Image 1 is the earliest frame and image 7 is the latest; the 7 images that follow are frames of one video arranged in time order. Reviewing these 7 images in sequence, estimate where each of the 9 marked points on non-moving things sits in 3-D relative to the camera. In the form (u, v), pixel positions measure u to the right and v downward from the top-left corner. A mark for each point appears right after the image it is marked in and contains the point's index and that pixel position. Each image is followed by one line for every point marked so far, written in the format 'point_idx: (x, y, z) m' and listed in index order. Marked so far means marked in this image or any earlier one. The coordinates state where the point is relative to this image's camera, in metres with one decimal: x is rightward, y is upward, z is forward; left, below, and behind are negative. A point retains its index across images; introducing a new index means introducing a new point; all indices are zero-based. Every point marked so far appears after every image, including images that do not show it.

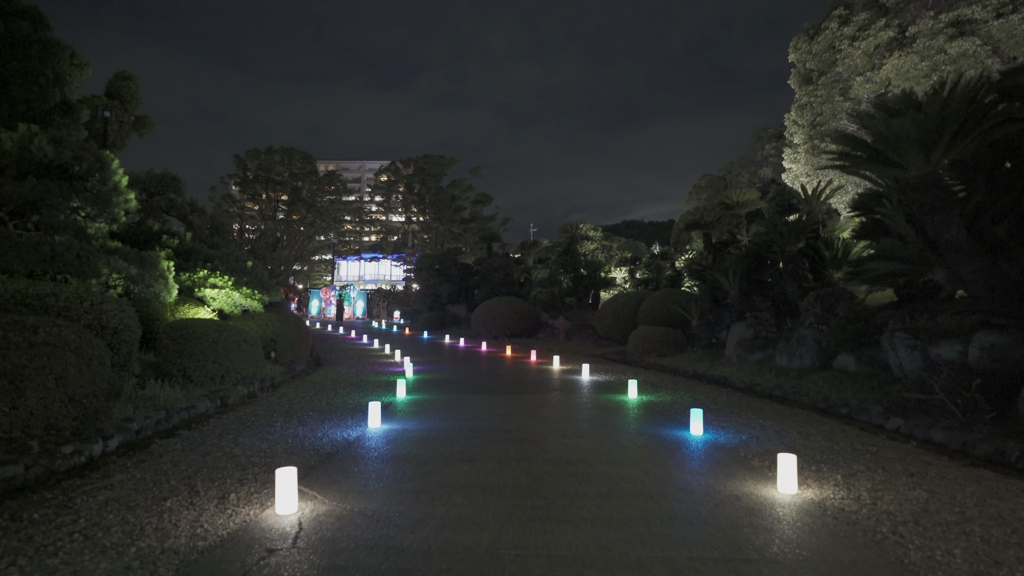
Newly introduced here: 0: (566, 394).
0: (+1.0, -2.0, +10.6) m
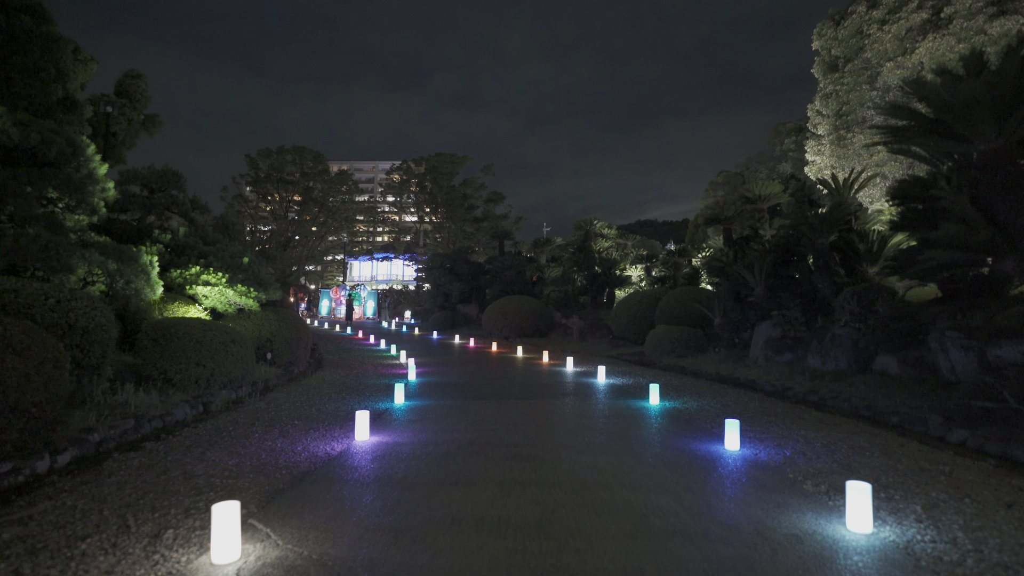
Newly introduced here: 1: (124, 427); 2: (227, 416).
0: (+1.2, -1.9, +9.6) m
1: (-4.9, -1.8, +7.1) m
2: (-4.3, -1.9, +8.4) m
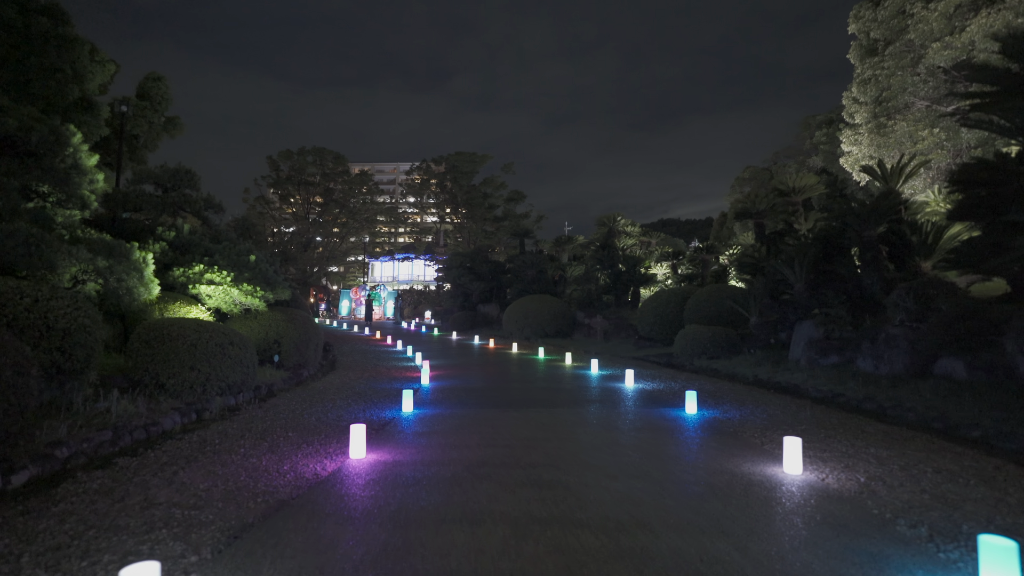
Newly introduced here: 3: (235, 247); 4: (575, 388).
0: (+1.5, -1.9, +8.6) m
1: (-4.7, -1.7, +6.3) m
2: (-4.1, -1.9, +7.7) m
3: (-7.0, +1.0, +14.0) m
4: (+1.2, -2.0, +10.8) m
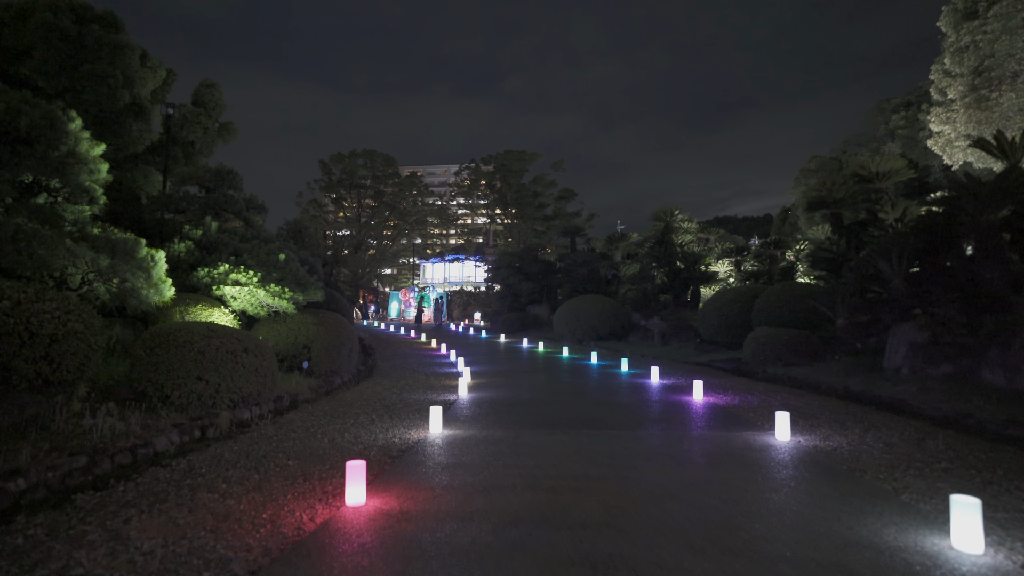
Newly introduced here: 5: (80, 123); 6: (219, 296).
0: (+2.1, -1.8, +7.1) m
1: (-4.3, -1.7, +5.4) m
2: (-3.5, -1.9, +6.7) m
3: (-5.9, +1.0, +13.3) m
4: (+2.0, -1.9, +9.3) m
5: (-6.1, +2.3, +7.8) m
6: (-6.1, -0.2, +11.6) m
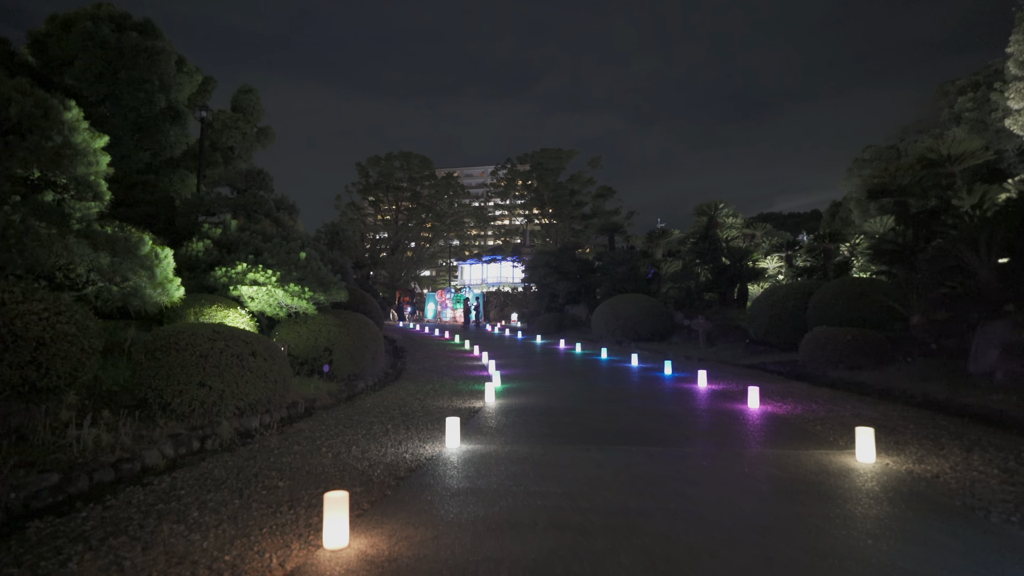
0: (+2.4, -1.7, +6.0) m
1: (-4.1, -1.7, +4.8) m
2: (-3.2, -1.9, +6.0) m
3: (-5.2, +1.0, +12.8) m
4: (+2.5, -1.8, +8.2) m
5: (-5.8, +2.3, +7.4) m
6: (-5.5, -0.2, +11.1) m
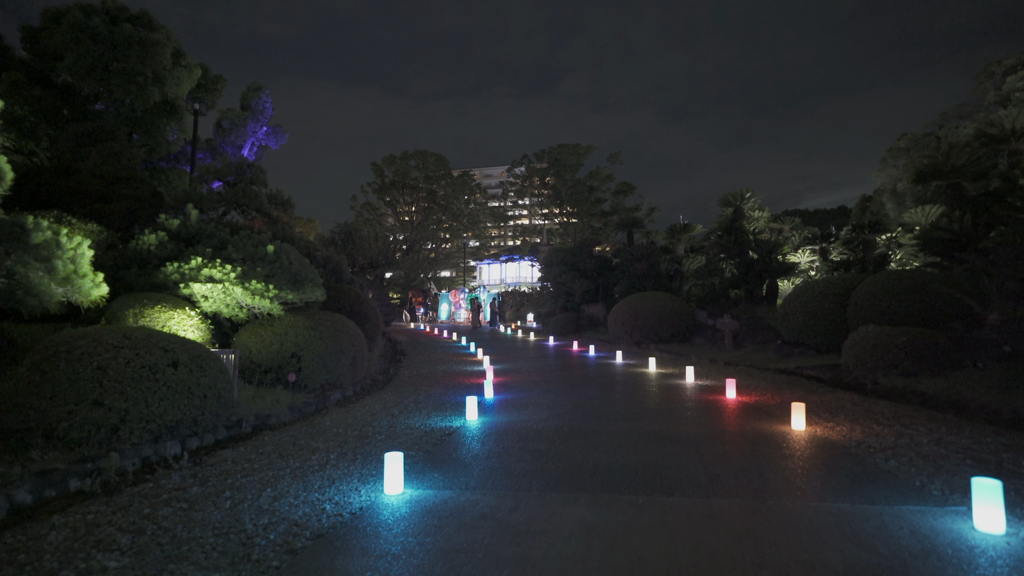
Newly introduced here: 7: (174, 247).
0: (+2.1, -1.6, +4.3) m
1: (-4.5, -1.7, +3.3) m
2: (-3.5, -1.8, +4.5) m
3: (-5.2, +1.0, +11.3) m
4: (+2.3, -1.7, +6.5) m
5: (-6.1, +2.4, +6.0) m
6: (-5.7, -0.1, +9.7) m
7: (-6.4, +0.8, +10.4) m
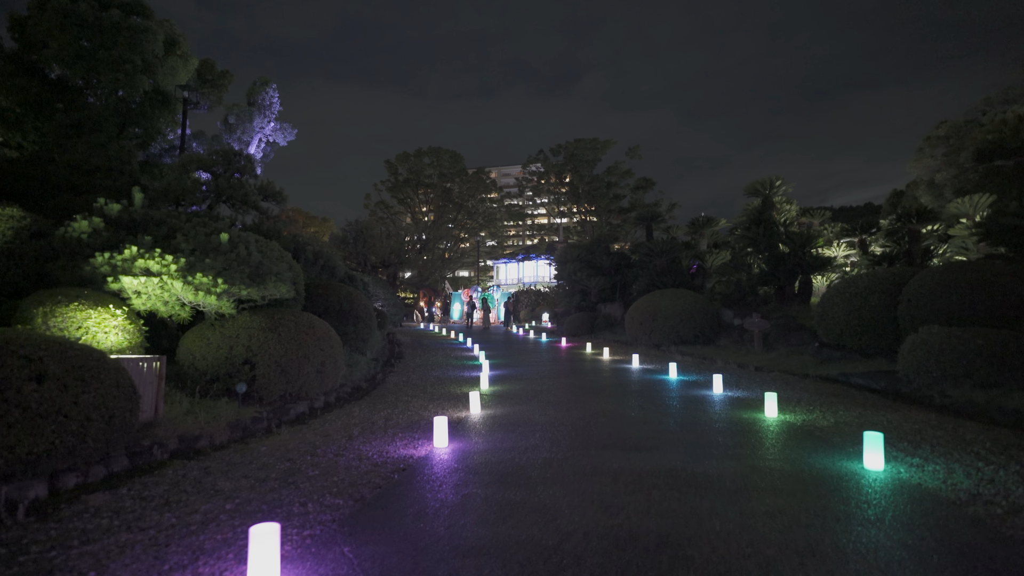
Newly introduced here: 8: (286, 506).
0: (+1.7, -1.5, +2.6) m
1: (-4.9, -1.6, +1.8) m
2: (-3.9, -1.7, +2.9) m
3: (-5.3, +1.1, +9.8) m
4: (+2.0, -1.6, +4.7) m
5: (-6.4, +2.5, +4.5) m
6: (-5.8, 0.0, +8.2) m
7: (-6.5, +0.8, +9.0) m
8: (-1.7, -1.7, +4.5) m
